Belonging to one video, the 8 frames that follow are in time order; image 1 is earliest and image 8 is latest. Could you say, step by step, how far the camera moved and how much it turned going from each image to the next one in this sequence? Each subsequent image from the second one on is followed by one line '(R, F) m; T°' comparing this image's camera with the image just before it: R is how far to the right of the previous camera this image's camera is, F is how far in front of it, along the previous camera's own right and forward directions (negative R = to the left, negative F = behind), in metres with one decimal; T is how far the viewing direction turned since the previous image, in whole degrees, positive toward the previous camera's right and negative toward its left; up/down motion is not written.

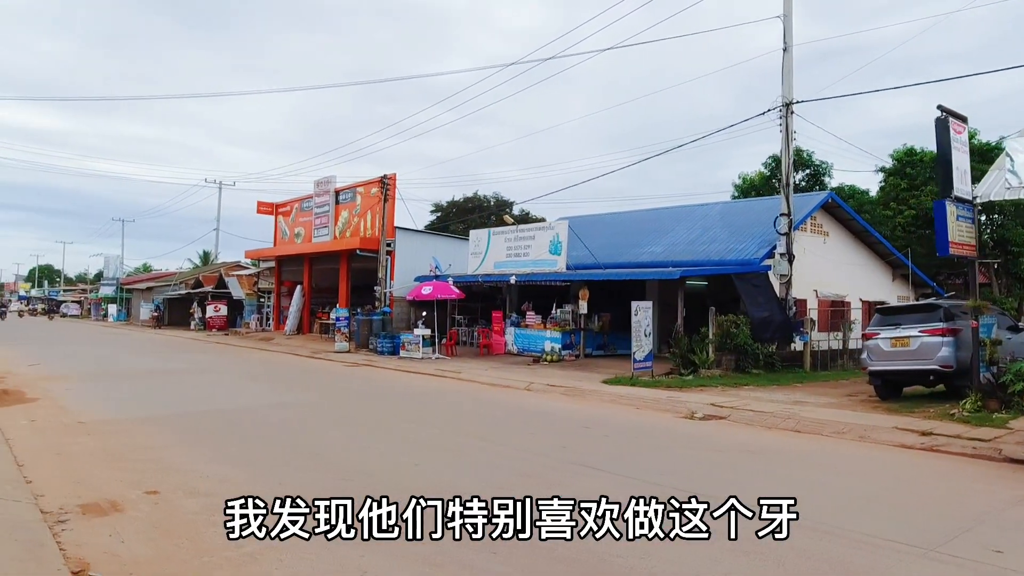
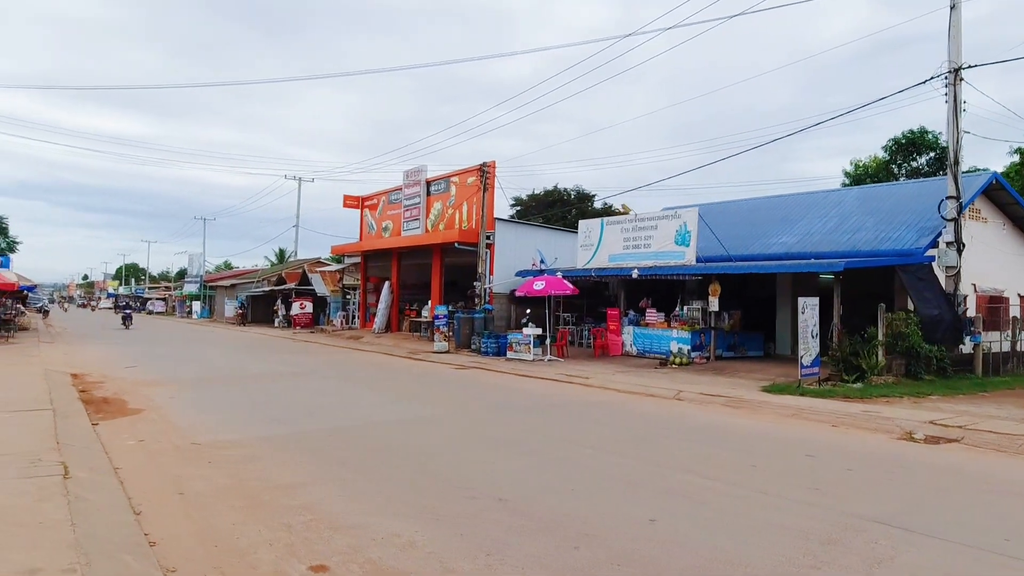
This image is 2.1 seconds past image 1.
(-1.3, +1.7) m; -5°
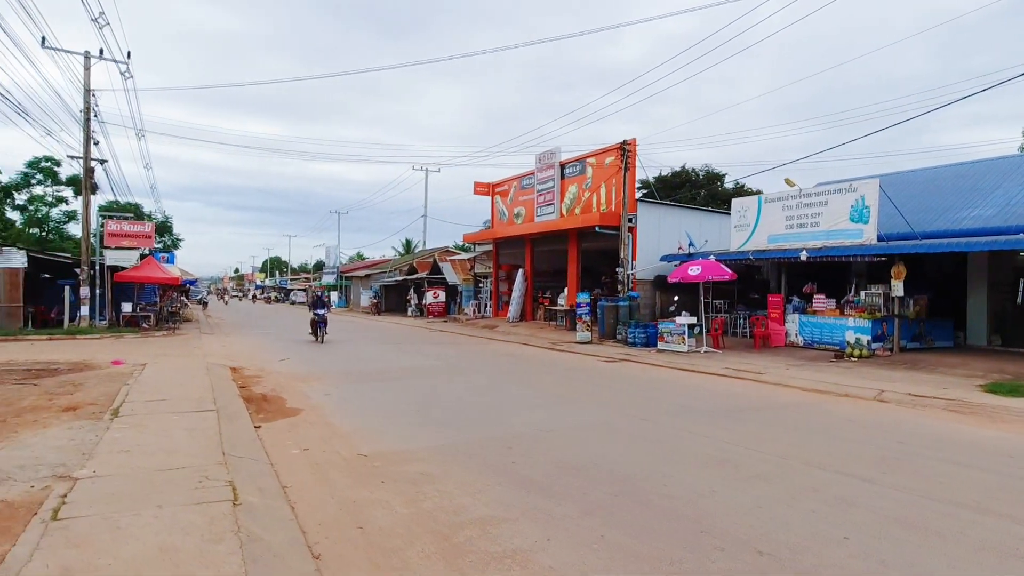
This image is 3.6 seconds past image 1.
(-0.7, +1.0) m; -9°
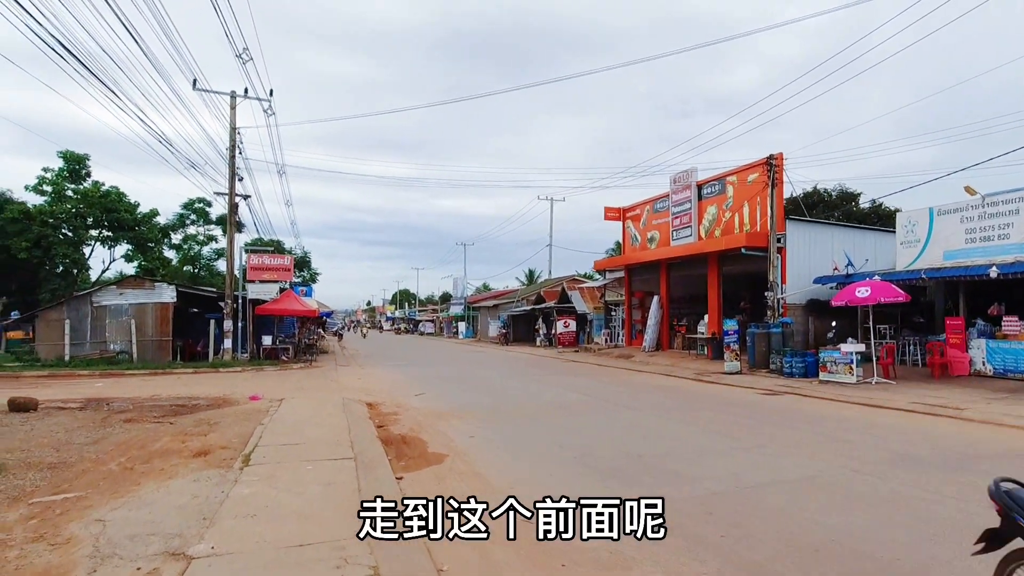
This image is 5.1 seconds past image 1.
(-0.4, +1.1) m; -10°
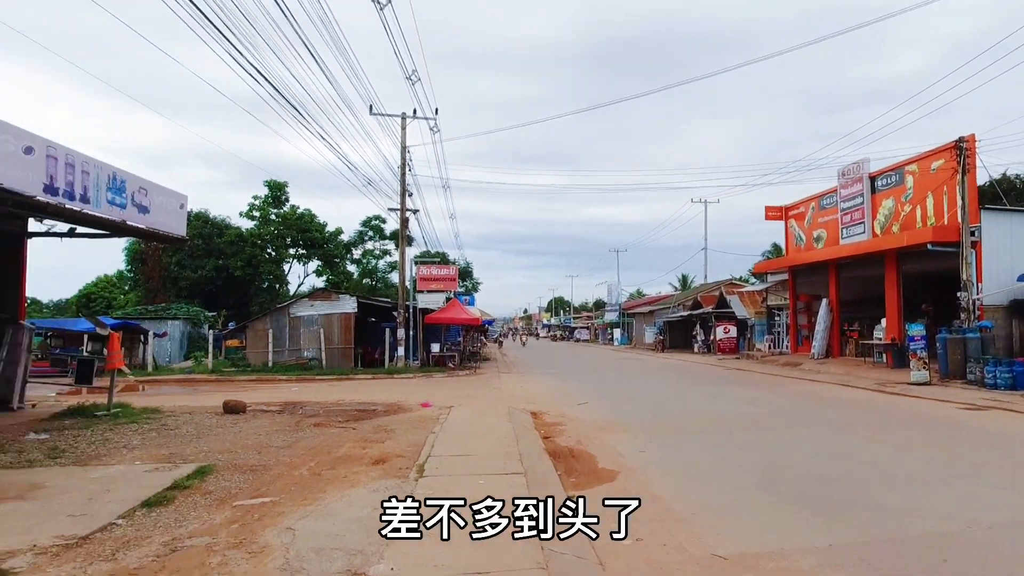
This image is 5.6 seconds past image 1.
(-0.1, +0.2) m; -12°
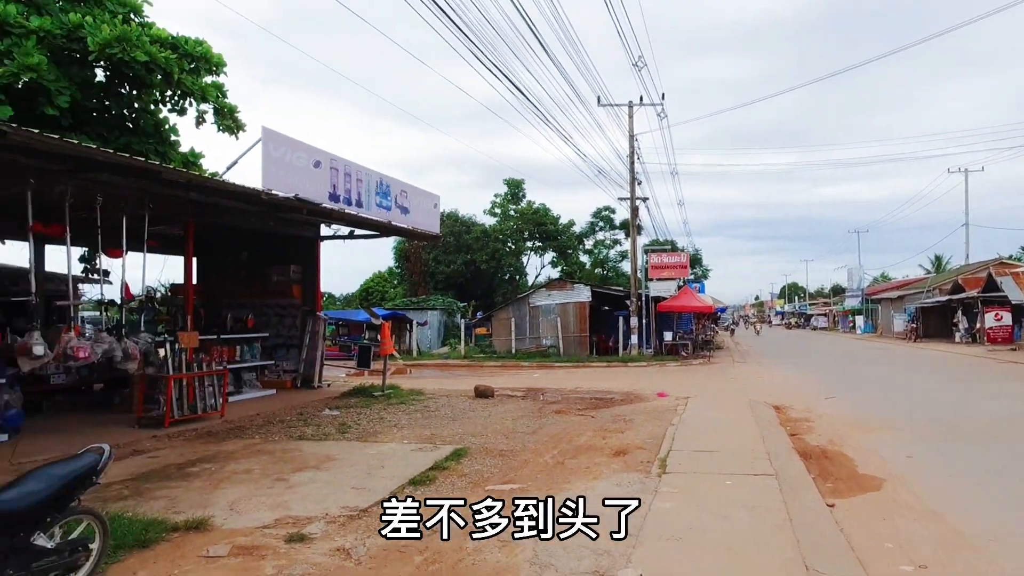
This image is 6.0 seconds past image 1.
(-0.1, +0.1) m; -18°
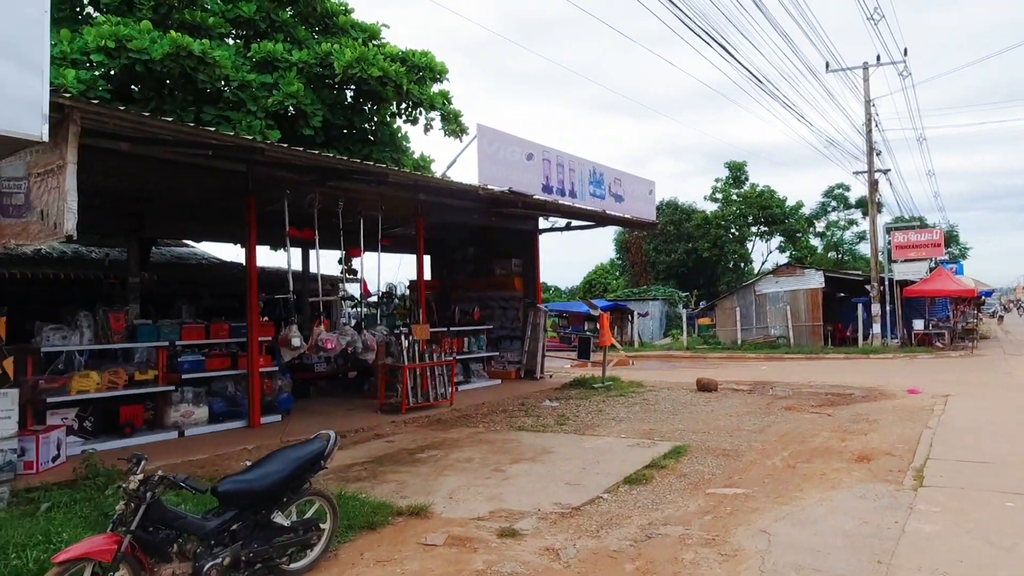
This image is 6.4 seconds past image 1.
(0.0, +0.3) m; -17°
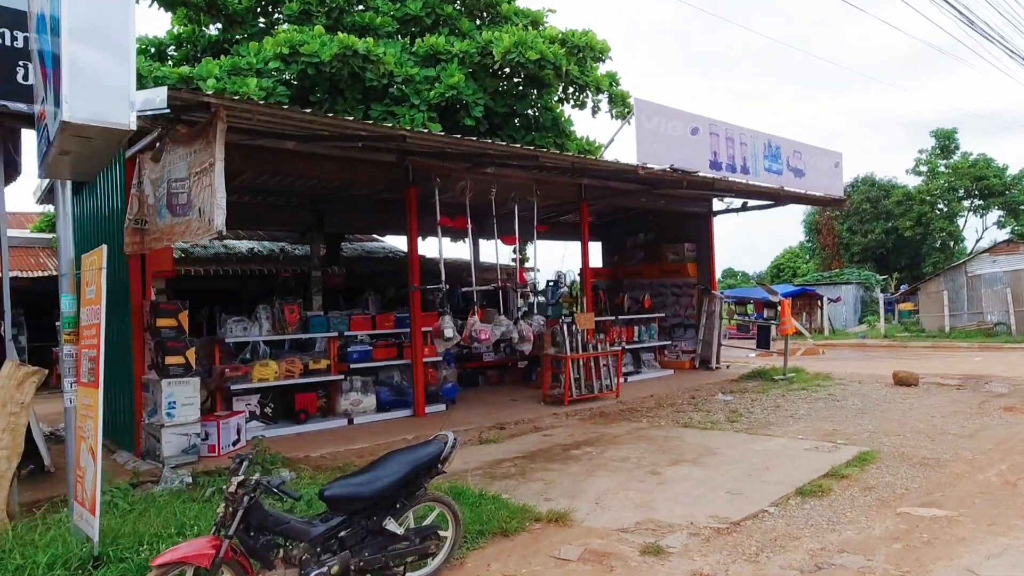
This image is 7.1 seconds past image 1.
(+0.2, +0.5) m; -14°
